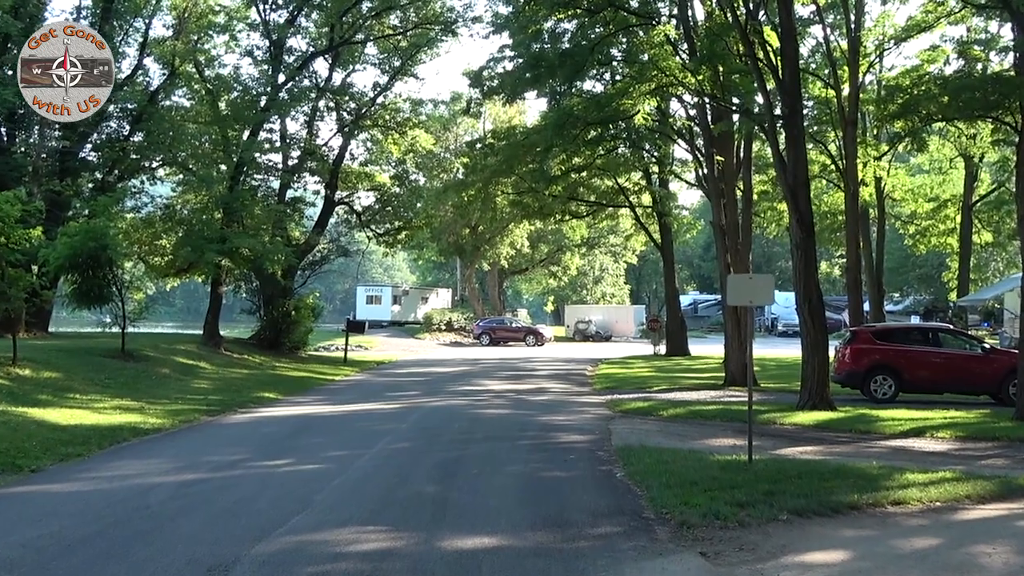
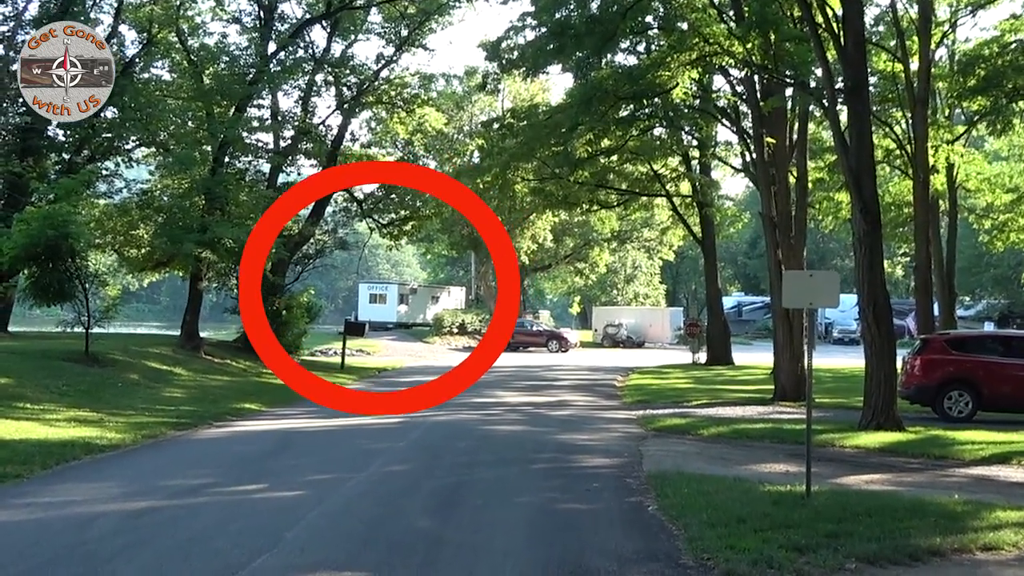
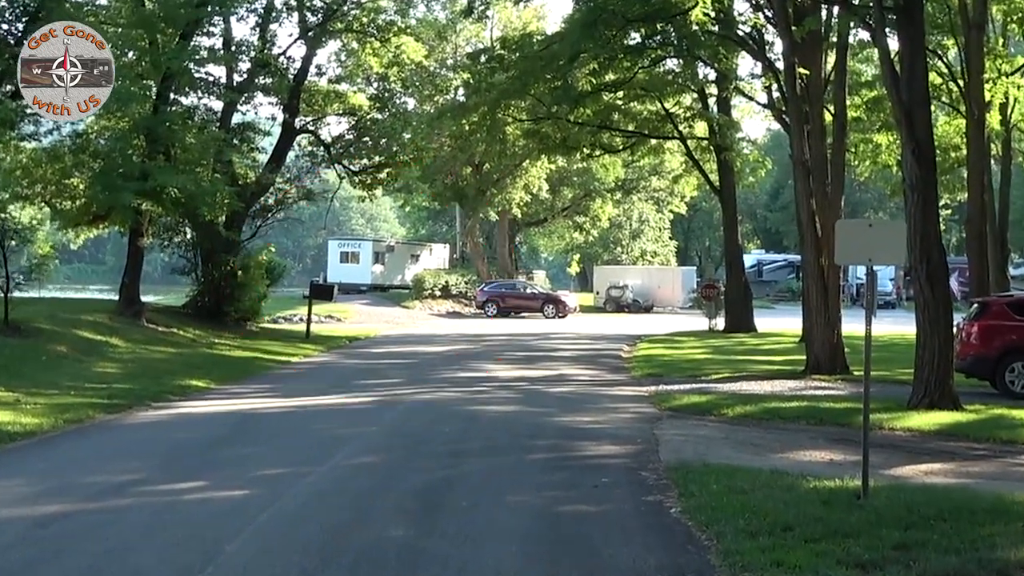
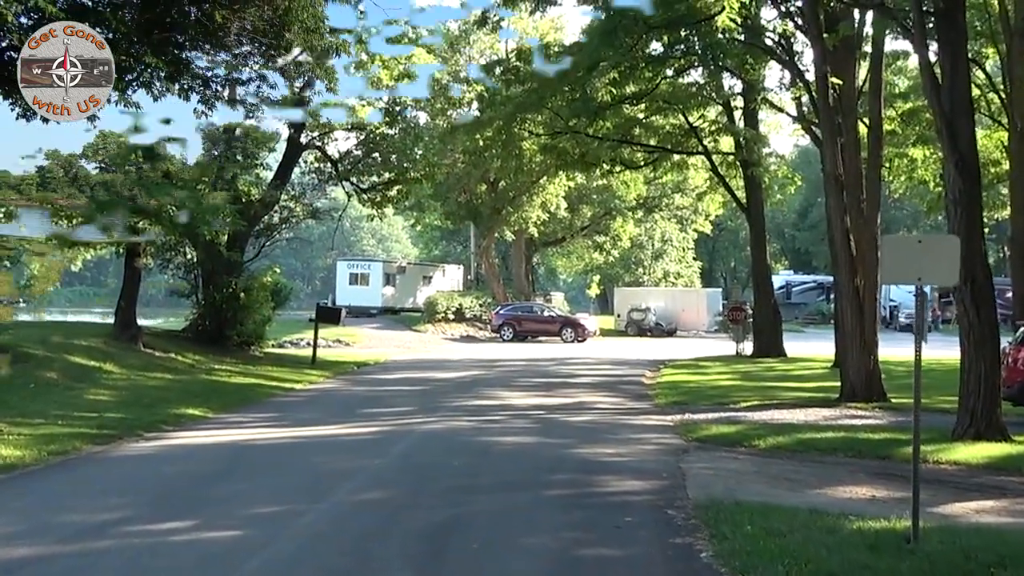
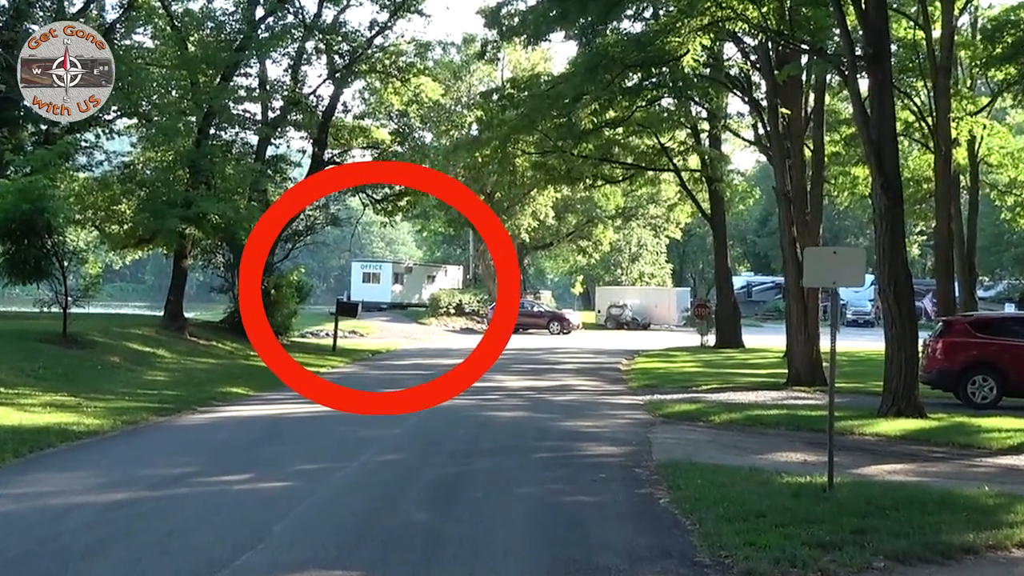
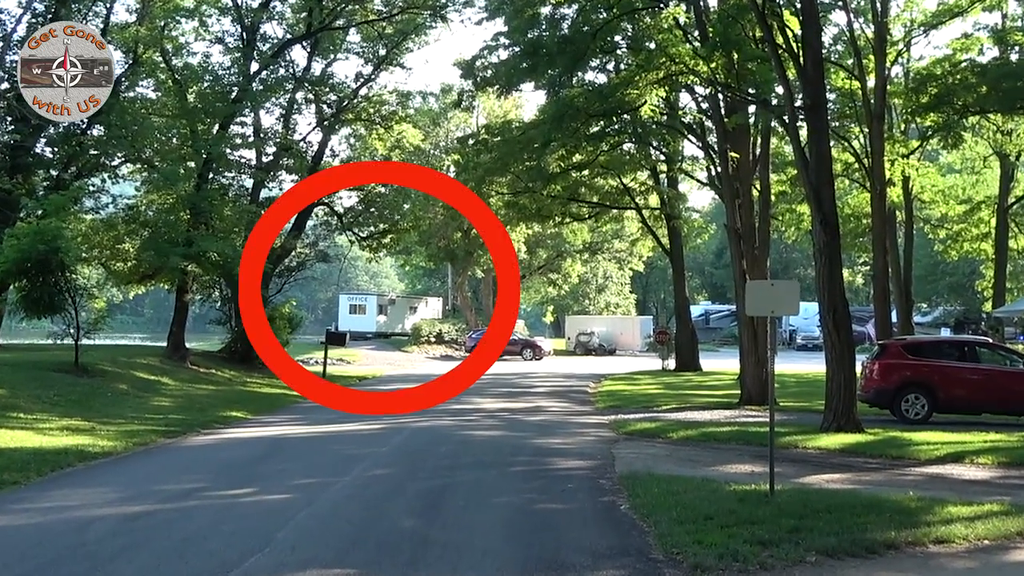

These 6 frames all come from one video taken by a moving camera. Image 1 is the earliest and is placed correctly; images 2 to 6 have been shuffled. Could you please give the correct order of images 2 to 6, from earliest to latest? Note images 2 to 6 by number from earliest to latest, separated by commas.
6, 2, 5, 3, 4
